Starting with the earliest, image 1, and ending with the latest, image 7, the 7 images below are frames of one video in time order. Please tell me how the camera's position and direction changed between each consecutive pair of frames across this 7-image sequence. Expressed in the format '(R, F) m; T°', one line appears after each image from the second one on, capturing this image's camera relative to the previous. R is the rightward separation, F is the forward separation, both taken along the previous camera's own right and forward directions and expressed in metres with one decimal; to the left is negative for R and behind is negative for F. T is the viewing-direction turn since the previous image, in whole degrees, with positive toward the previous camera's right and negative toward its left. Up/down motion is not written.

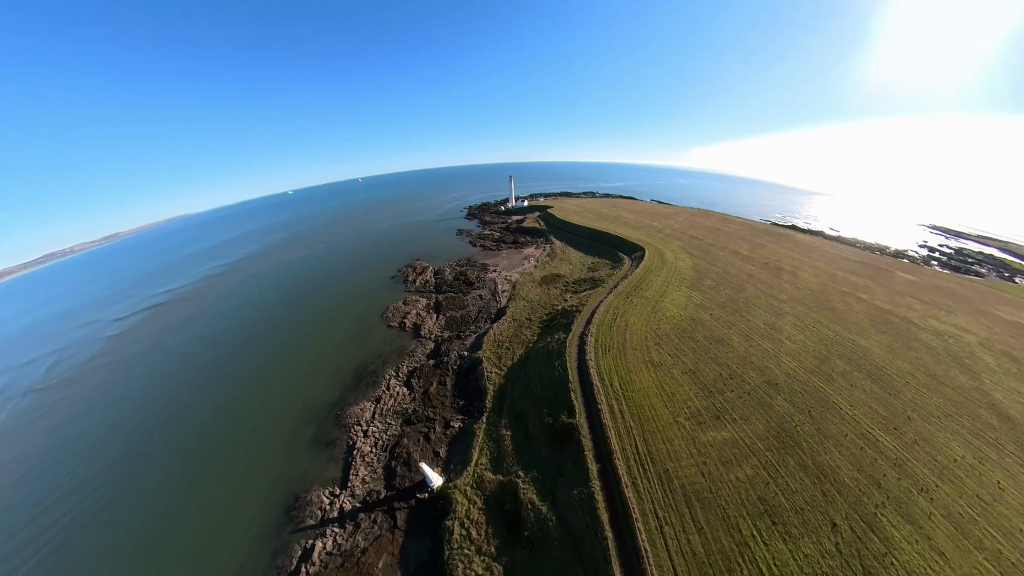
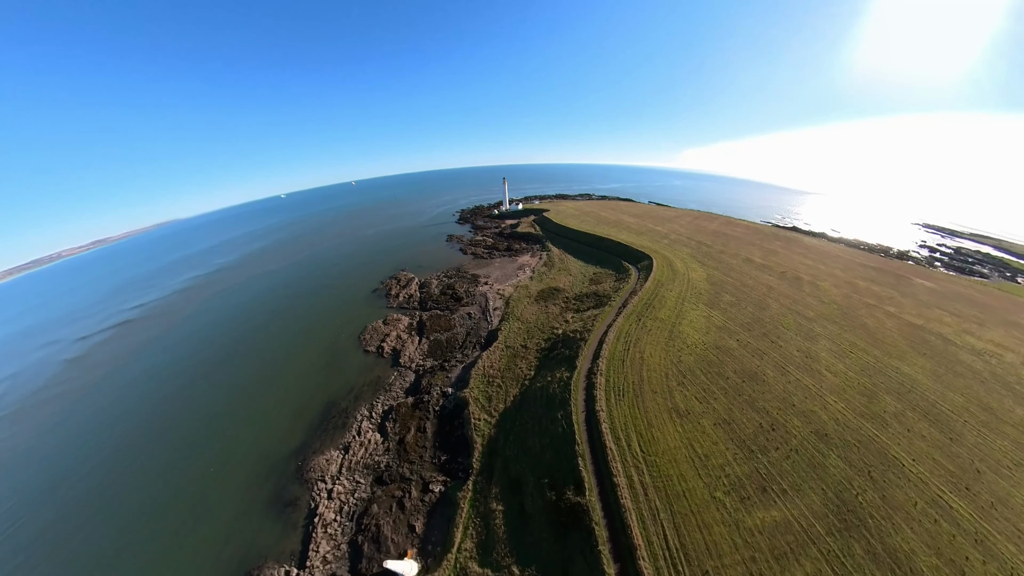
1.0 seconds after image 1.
(+0.2, +3.7) m; +1°
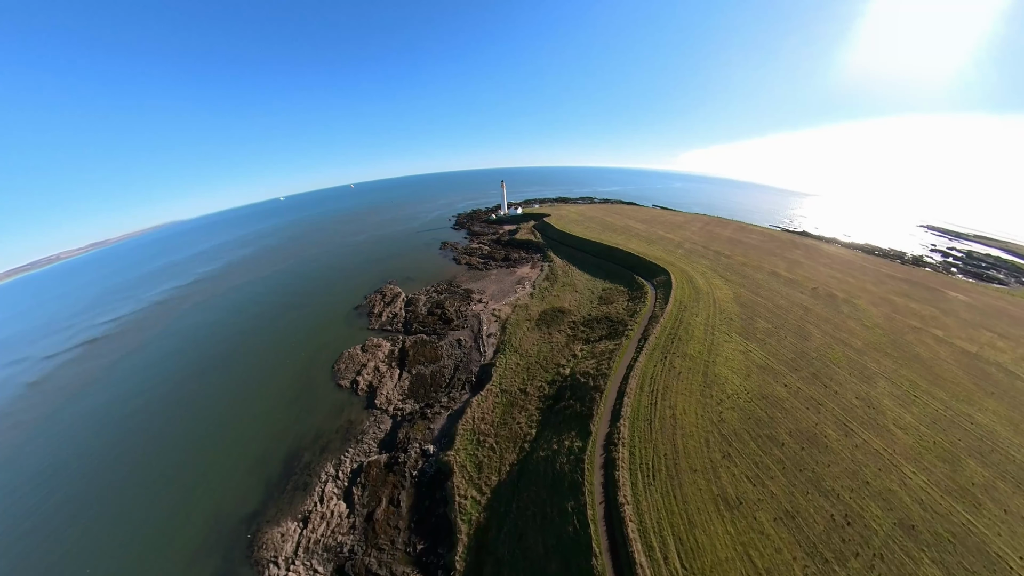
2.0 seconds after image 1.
(+0.1, +3.8) m; 0°
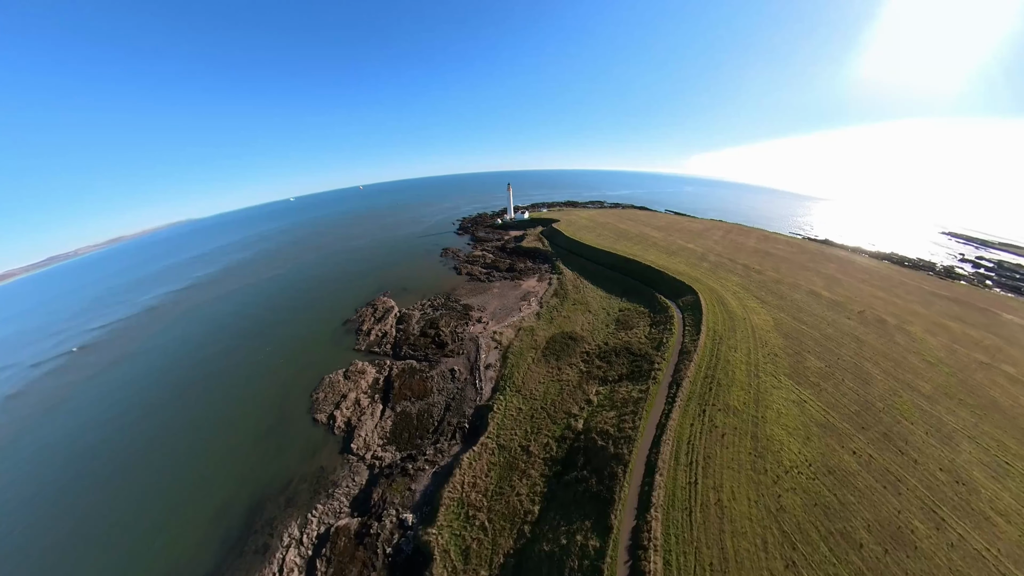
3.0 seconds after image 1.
(+0.2, +3.2) m; -1°
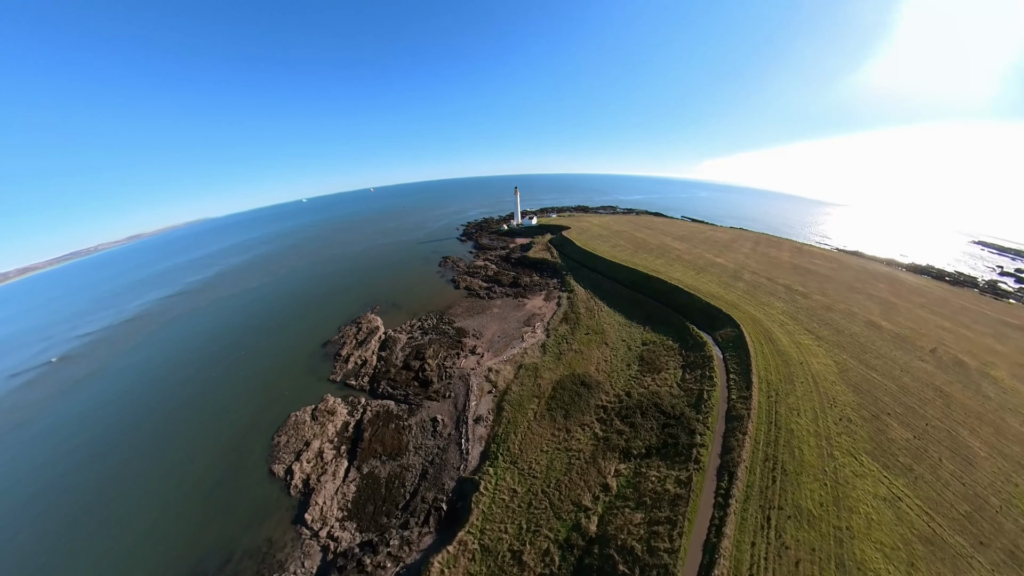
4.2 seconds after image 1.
(+0.5, +3.9) m; -2°
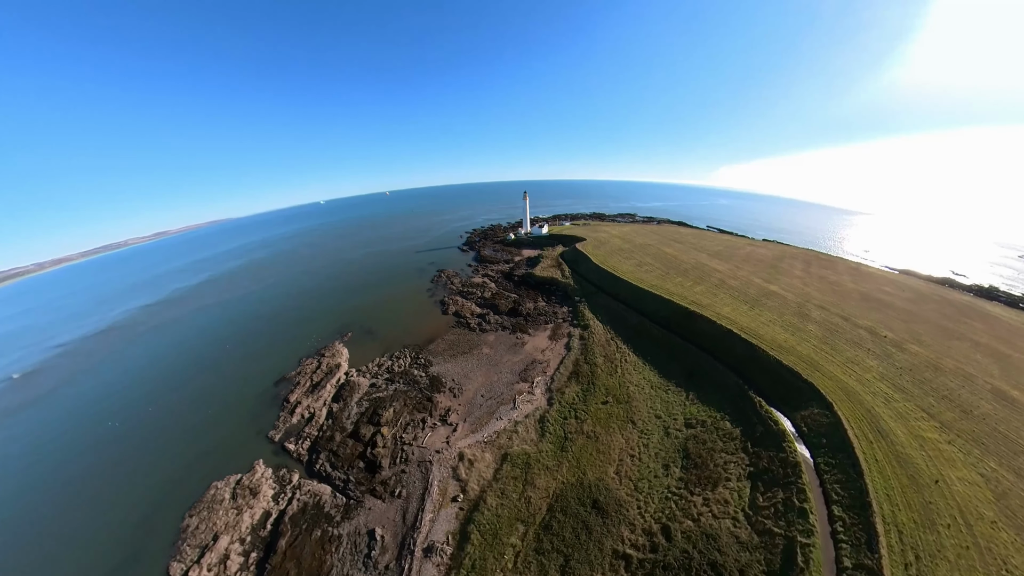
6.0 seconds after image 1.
(+1.1, +5.6) m; -3°
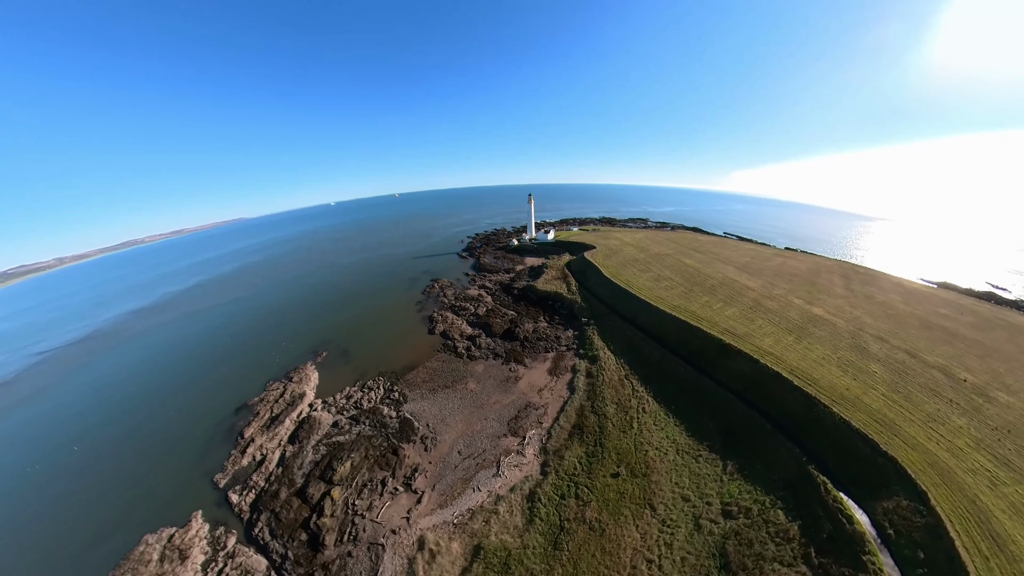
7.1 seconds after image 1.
(+0.9, +3.1) m; -2°
